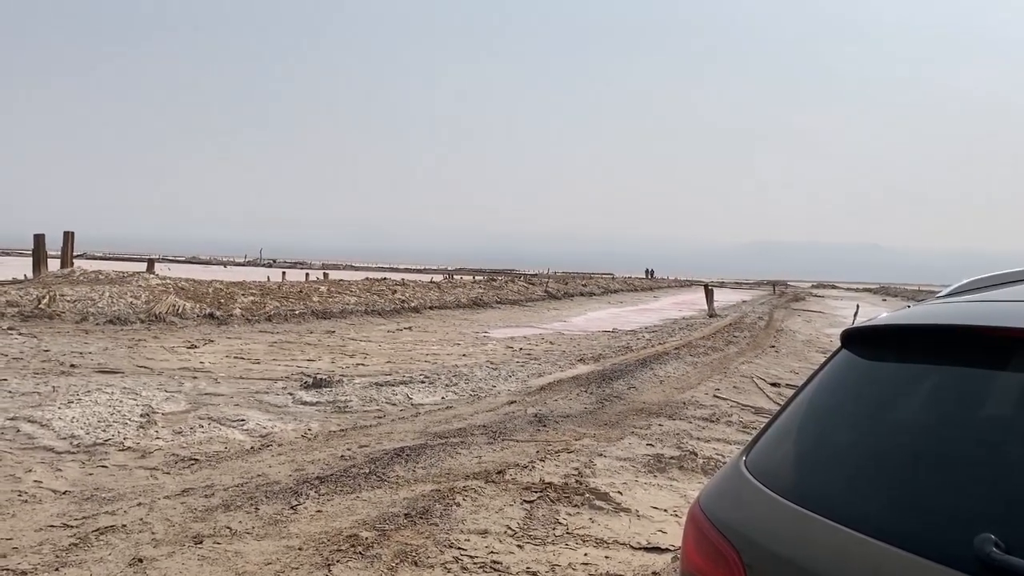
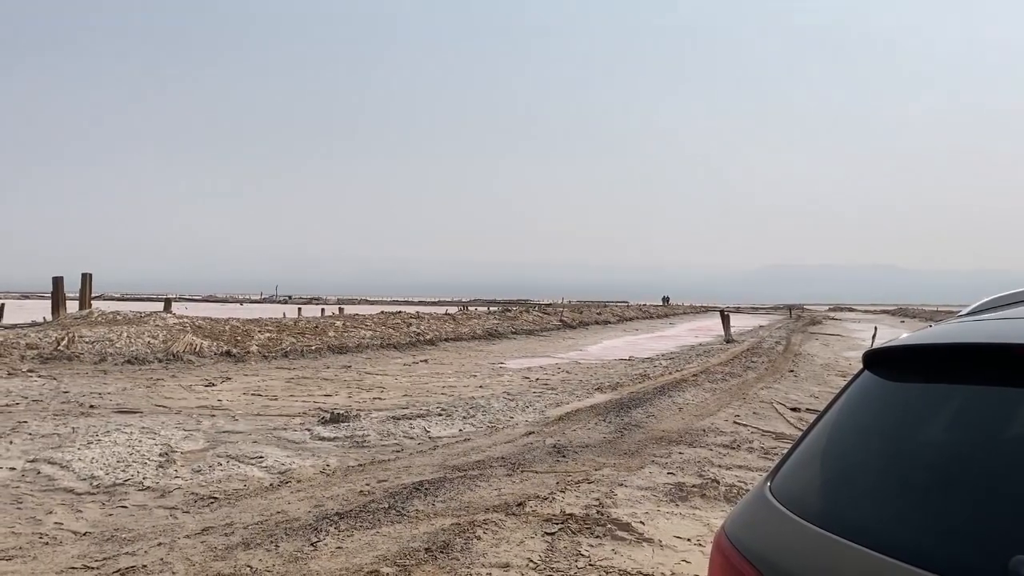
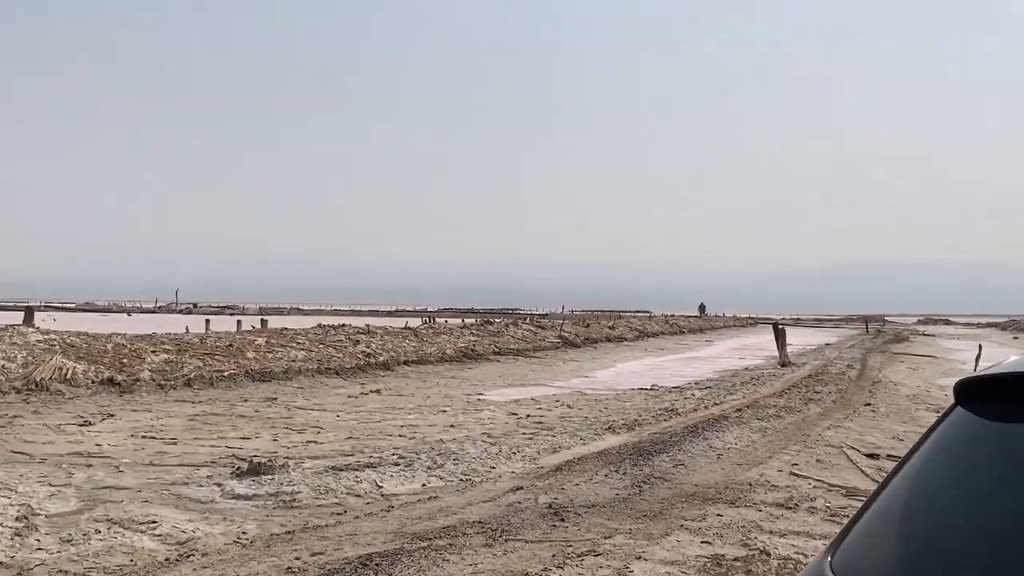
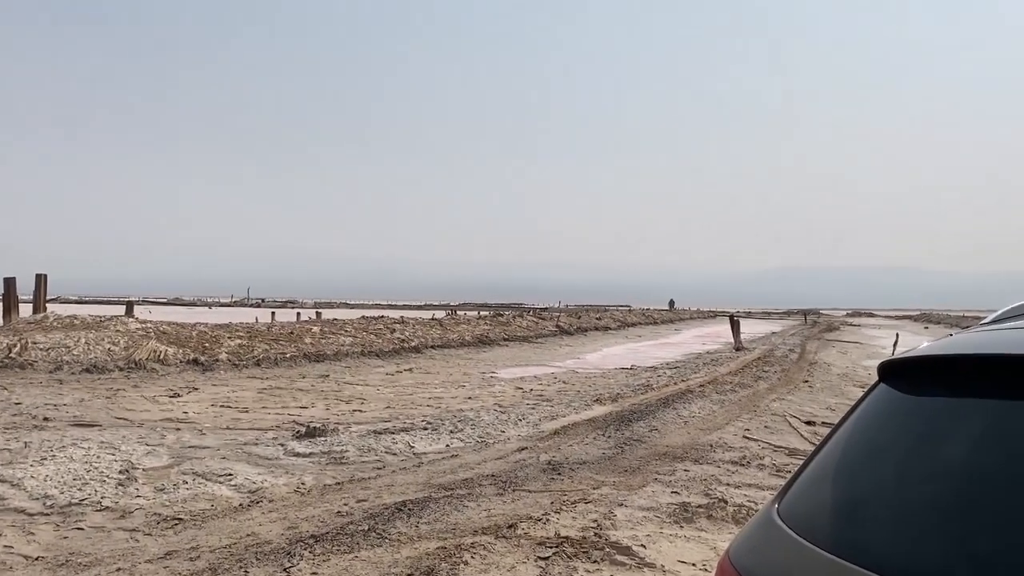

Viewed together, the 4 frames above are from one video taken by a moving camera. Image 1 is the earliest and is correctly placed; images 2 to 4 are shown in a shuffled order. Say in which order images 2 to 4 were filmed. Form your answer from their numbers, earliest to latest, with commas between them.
2, 4, 3
